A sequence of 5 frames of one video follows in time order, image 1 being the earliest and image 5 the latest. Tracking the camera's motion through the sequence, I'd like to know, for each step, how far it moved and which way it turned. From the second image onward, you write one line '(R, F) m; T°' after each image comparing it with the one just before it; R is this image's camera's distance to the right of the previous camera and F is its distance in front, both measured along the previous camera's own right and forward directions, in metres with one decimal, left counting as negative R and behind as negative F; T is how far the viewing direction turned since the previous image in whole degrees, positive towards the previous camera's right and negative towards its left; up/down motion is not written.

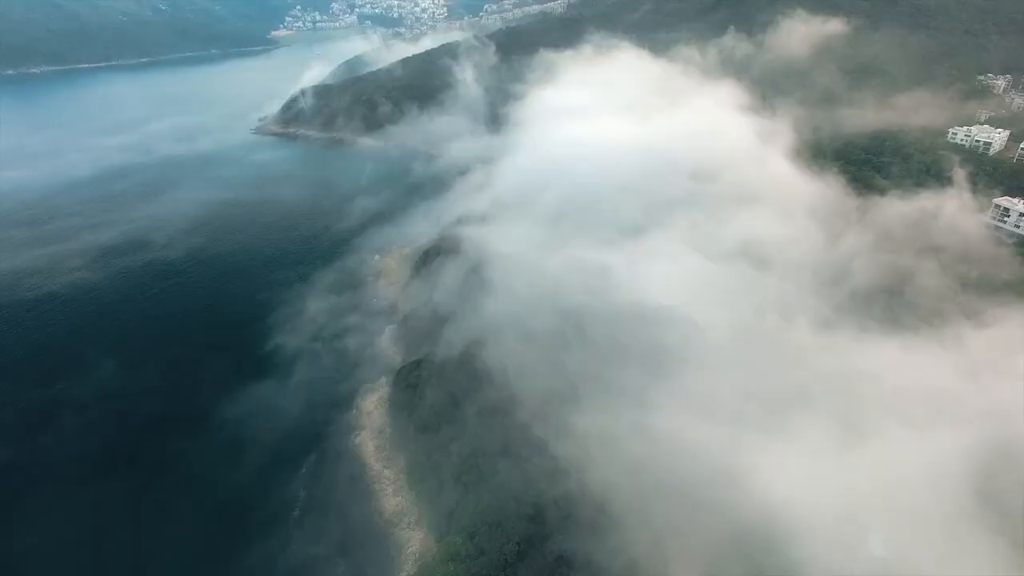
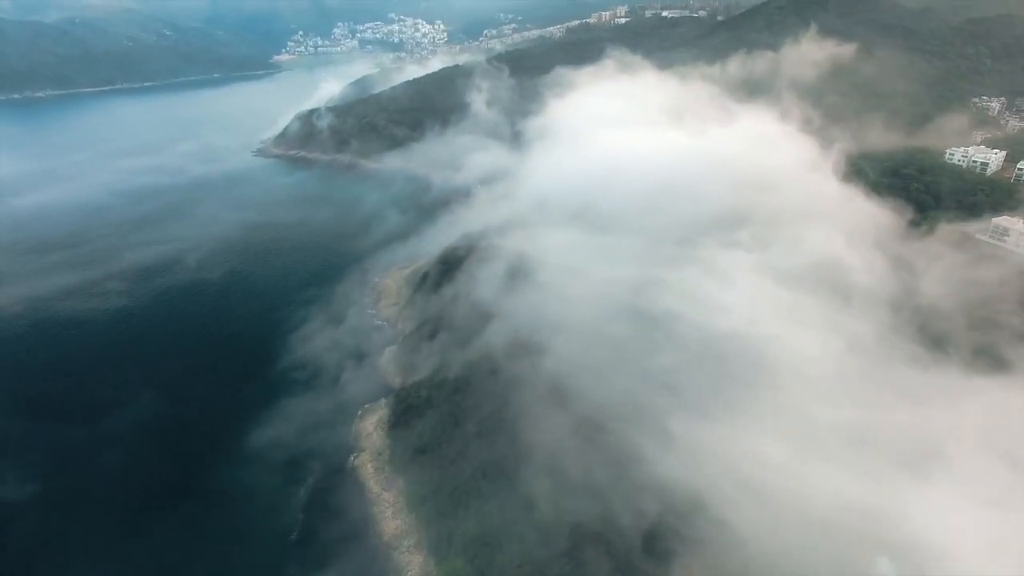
(+2.1, -2.4) m; -8°
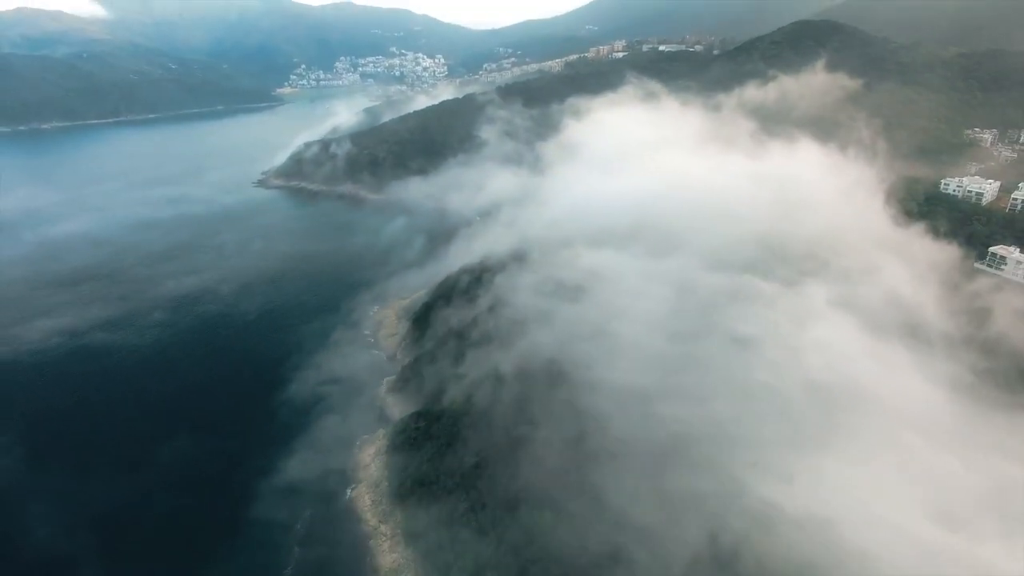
(0.0, 0.0) m; 0°
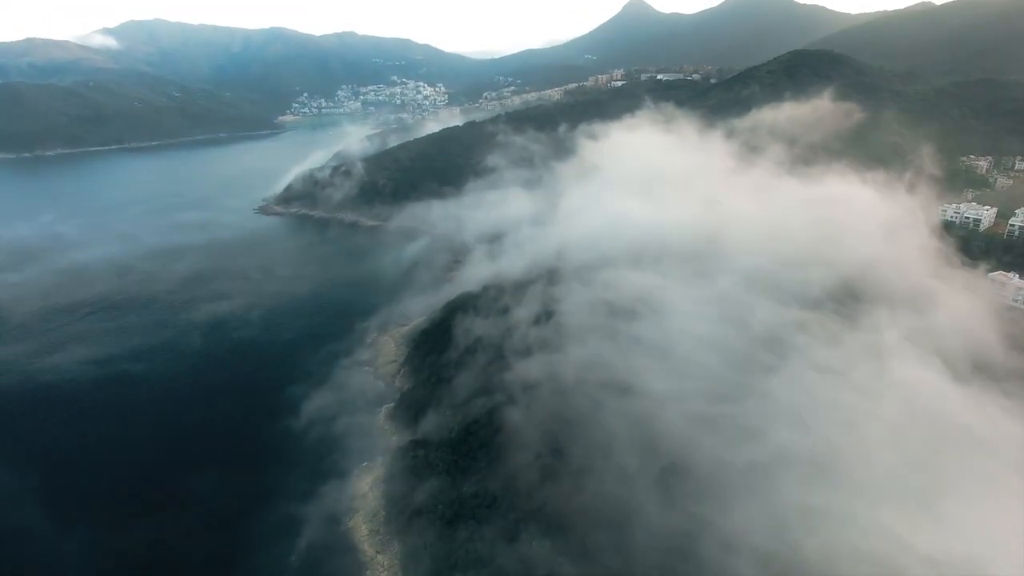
(-0.1, 0.0) m; 0°
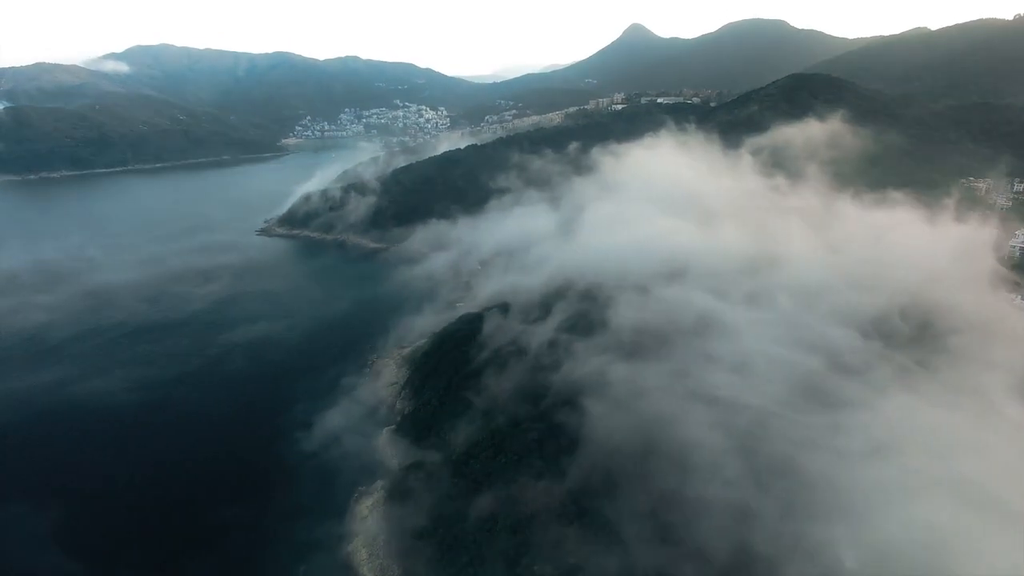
(-0.1, 0.0) m; 0°
